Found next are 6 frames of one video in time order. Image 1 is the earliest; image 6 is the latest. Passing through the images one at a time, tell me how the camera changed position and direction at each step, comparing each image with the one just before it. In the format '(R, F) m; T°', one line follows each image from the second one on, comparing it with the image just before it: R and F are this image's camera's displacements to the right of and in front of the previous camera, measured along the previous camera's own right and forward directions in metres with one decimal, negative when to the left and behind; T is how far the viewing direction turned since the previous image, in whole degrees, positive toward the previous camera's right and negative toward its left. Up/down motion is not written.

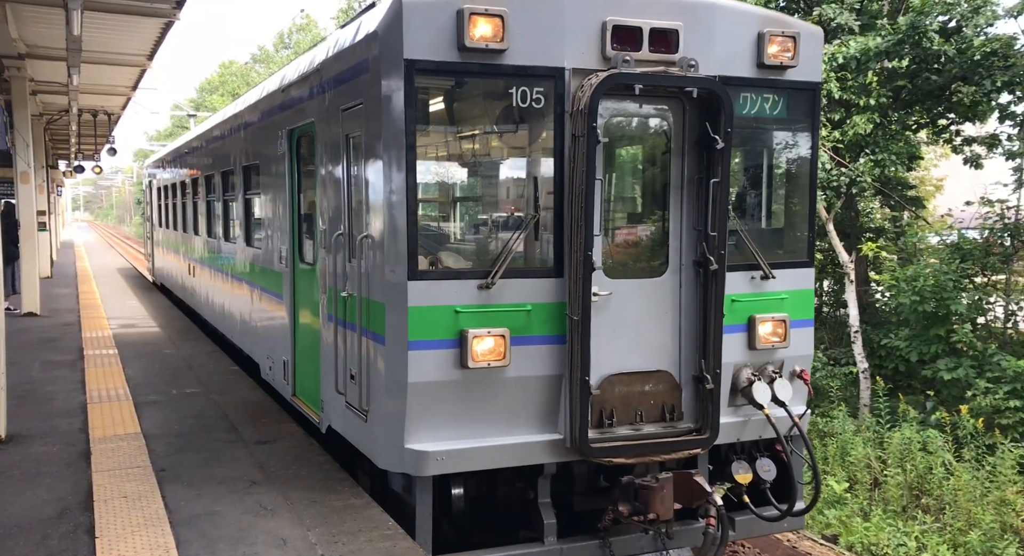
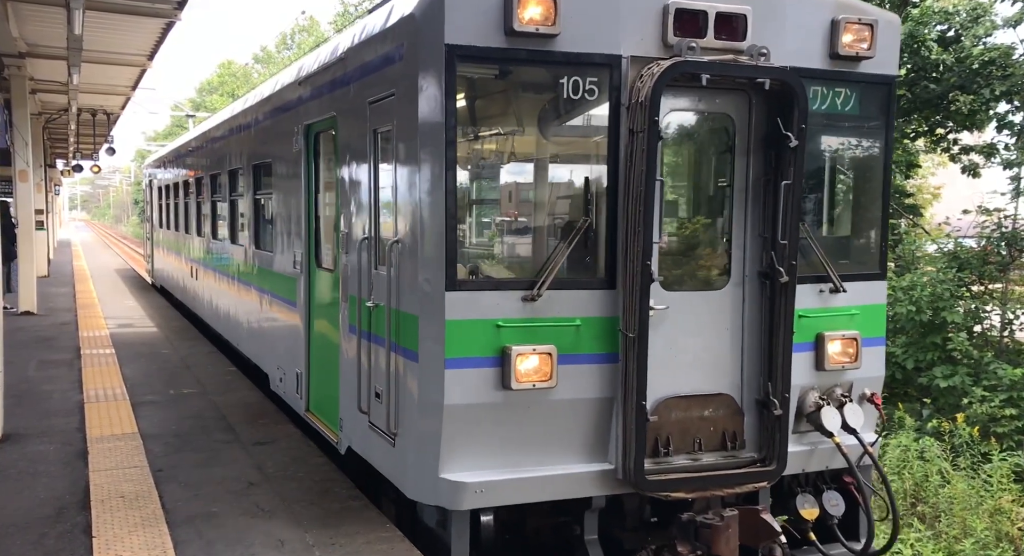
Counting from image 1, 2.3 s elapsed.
(-0.2, +0.5) m; 0°
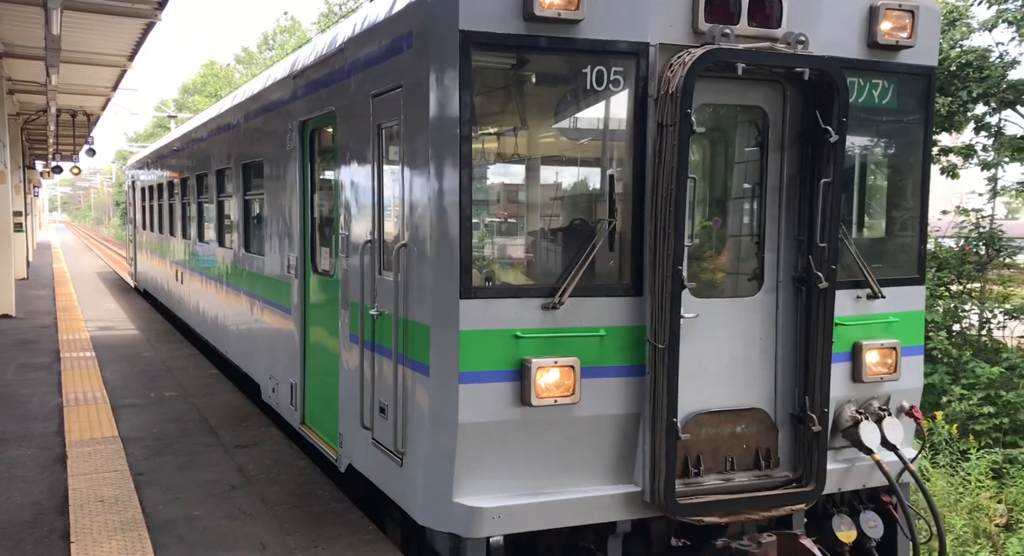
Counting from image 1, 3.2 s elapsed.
(-0.1, +0.3) m; +1°
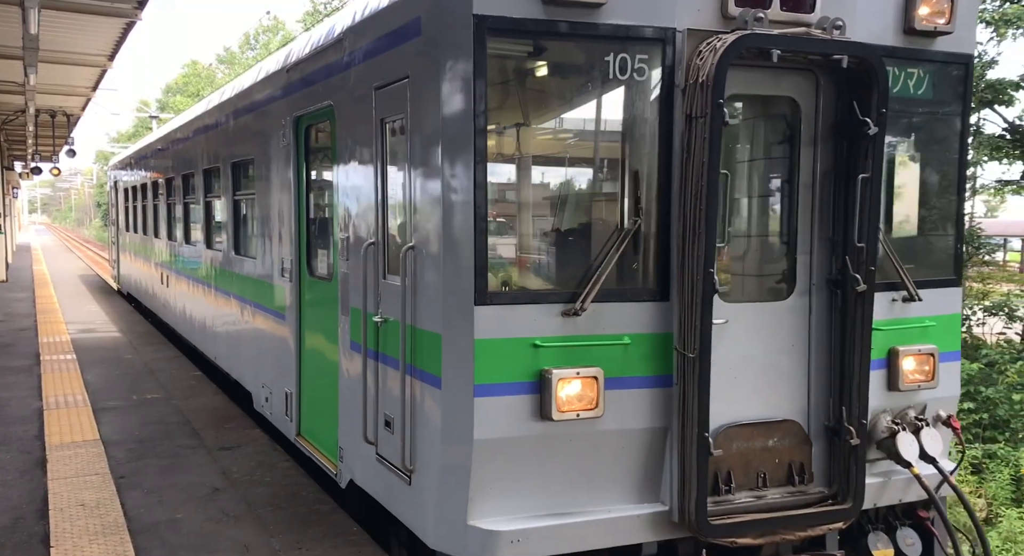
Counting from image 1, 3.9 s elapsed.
(-0.1, +0.3) m; +1°
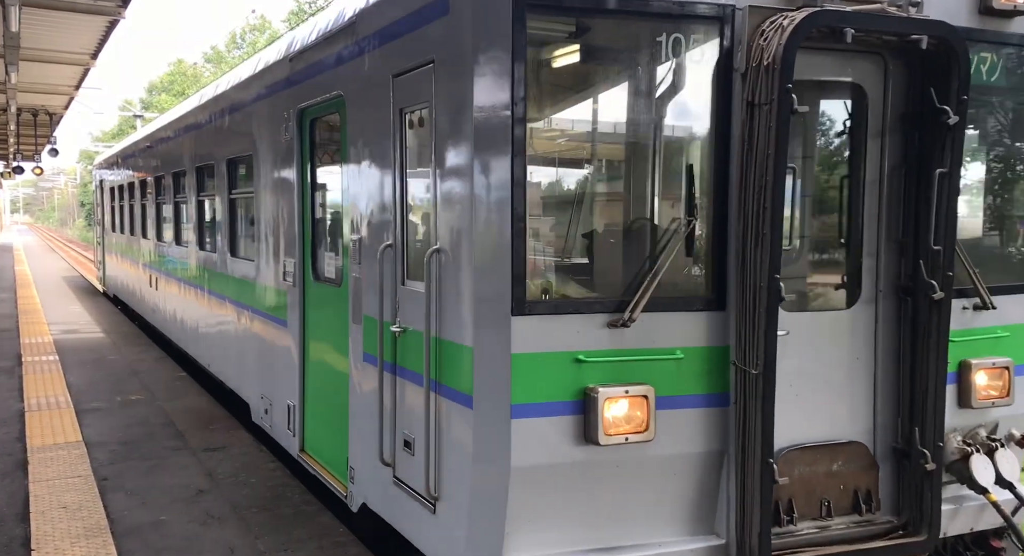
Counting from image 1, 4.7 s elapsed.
(-0.2, +0.4) m; +1°
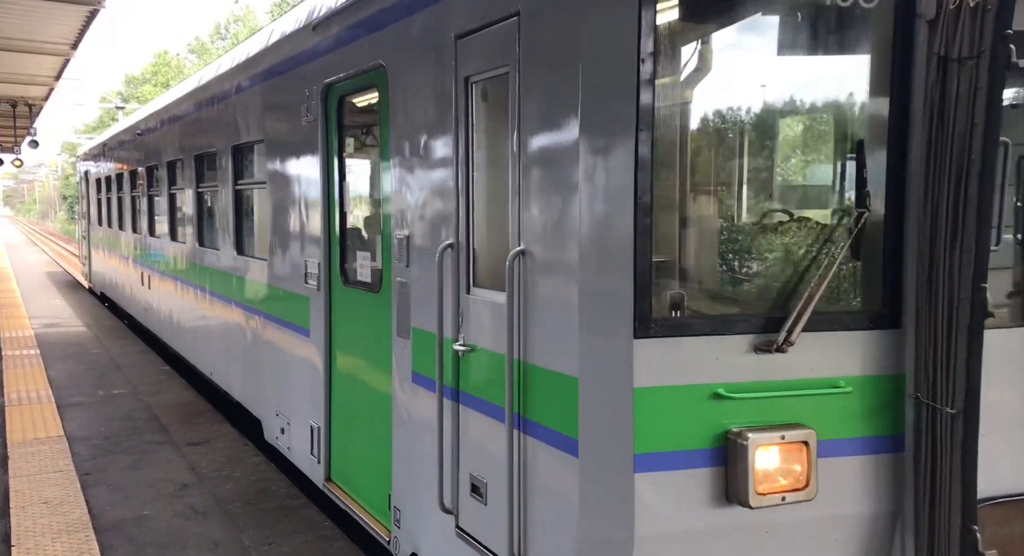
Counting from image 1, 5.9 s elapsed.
(-0.4, +0.7) m; +1°
